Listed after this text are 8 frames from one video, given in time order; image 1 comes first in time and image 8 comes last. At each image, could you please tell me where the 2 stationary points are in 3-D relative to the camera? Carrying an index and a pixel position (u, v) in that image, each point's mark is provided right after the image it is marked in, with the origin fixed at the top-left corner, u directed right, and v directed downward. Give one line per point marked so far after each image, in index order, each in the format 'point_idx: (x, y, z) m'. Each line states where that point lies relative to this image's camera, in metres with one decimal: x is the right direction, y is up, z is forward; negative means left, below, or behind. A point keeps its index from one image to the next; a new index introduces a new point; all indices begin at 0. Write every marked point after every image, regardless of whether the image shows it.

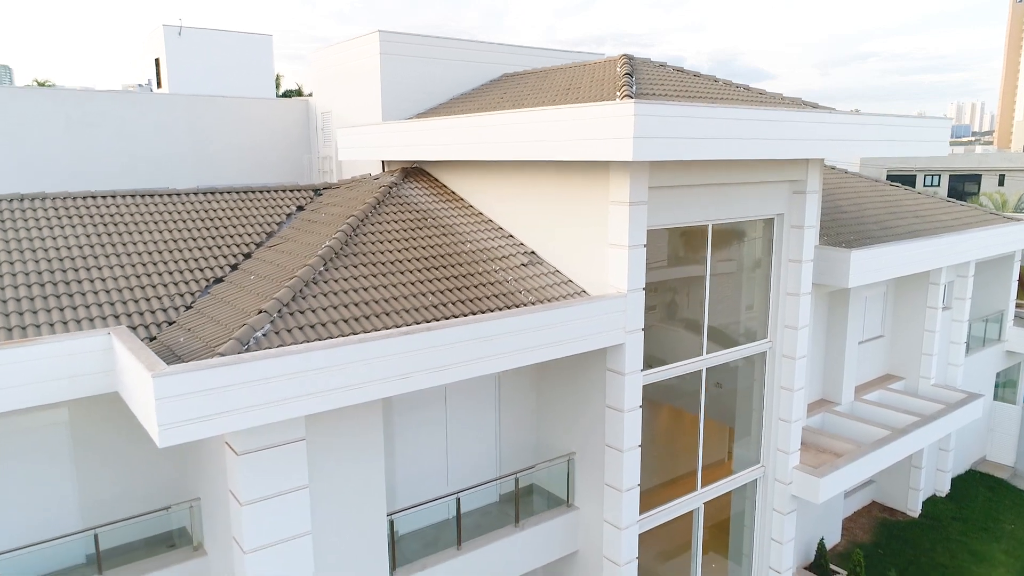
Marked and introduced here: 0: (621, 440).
0: (+1.4, -1.9, +9.1) m
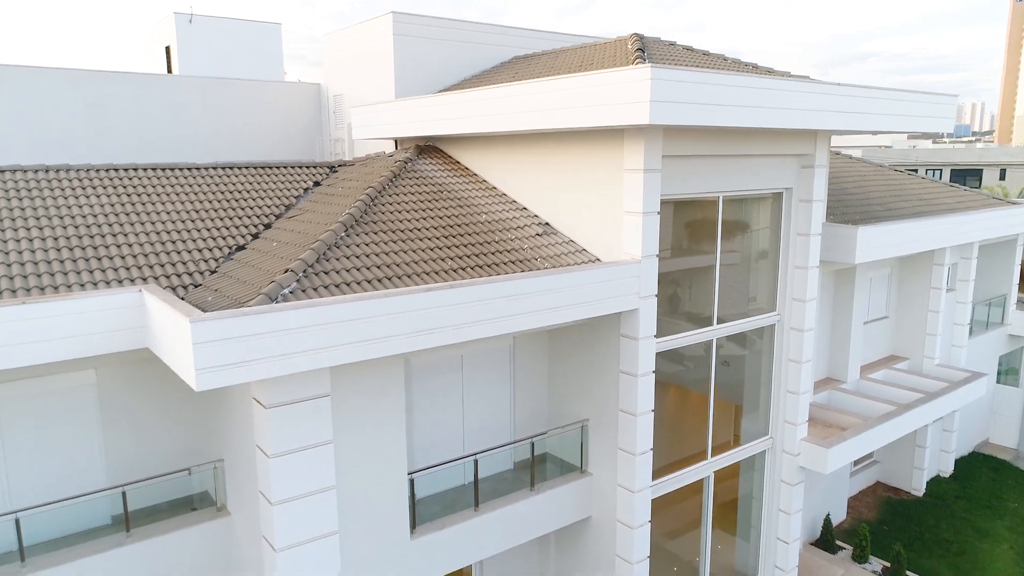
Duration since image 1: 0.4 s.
0: (+1.6, -1.5, +9.3) m
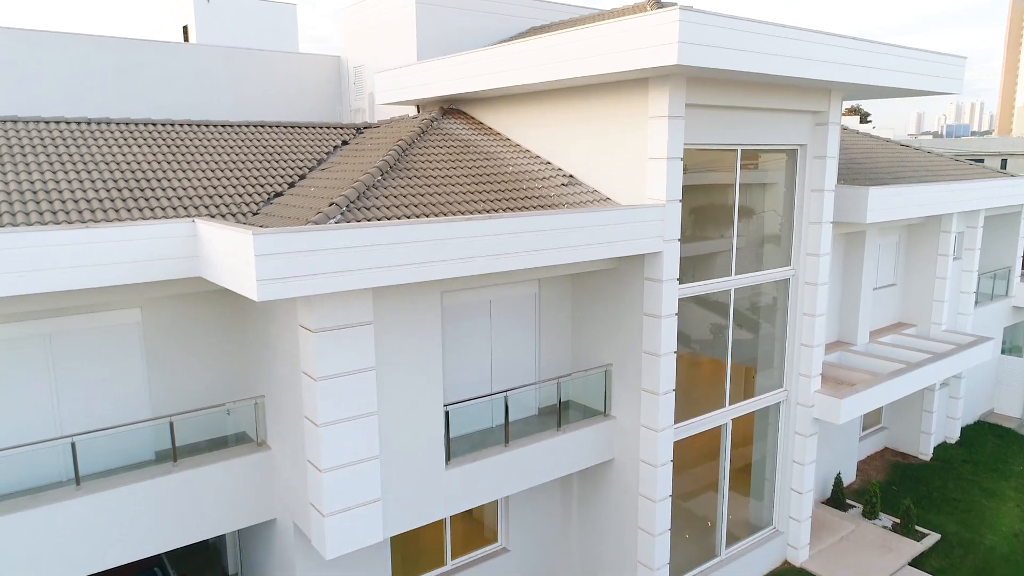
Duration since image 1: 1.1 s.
0: (+2.0, -0.8, +9.7) m
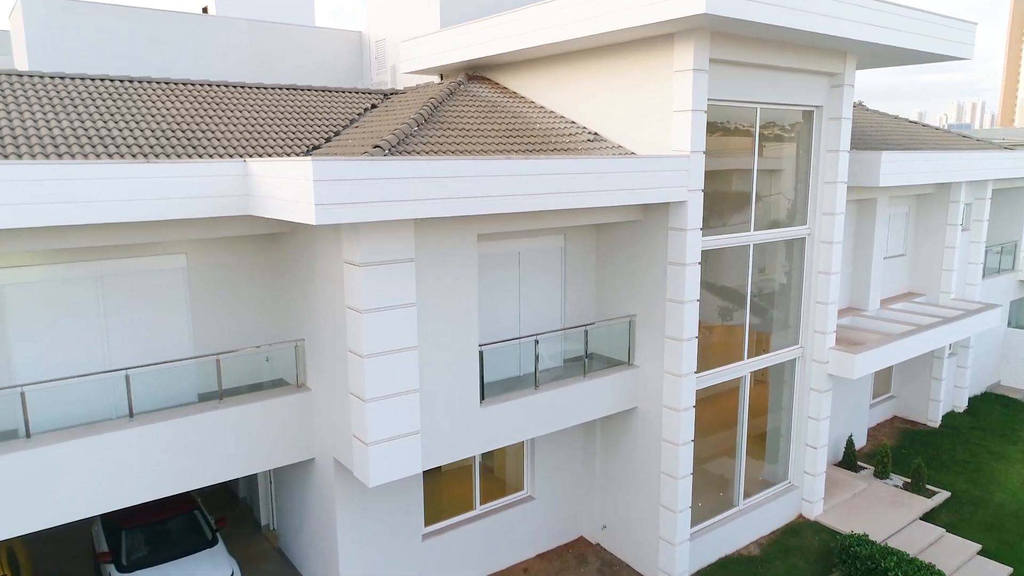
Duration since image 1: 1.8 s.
0: (+2.4, -0.1, +10.0) m
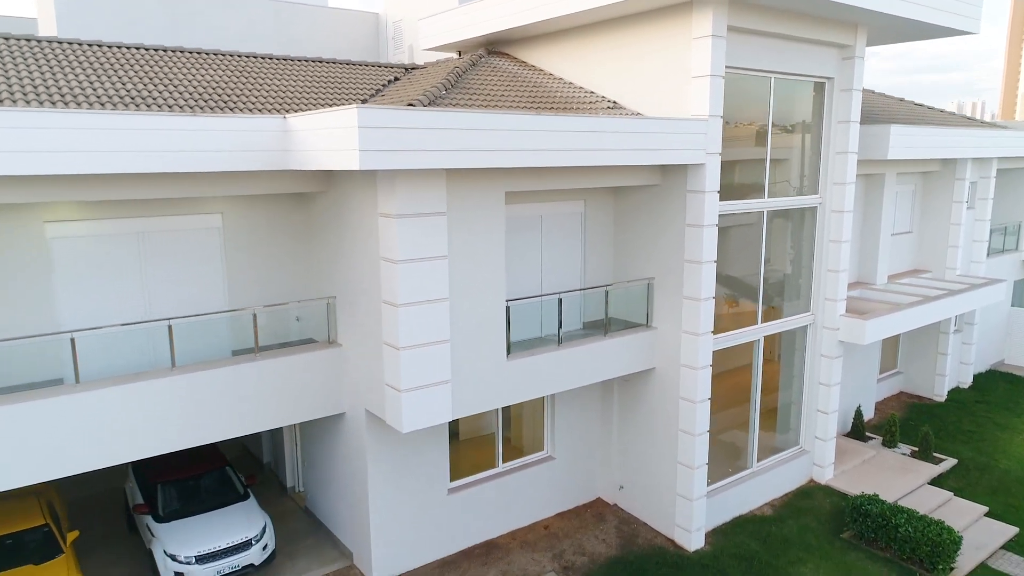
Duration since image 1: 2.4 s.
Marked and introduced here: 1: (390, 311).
0: (+2.7, +0.5, +10.4) m
1: (-1.4, -0.3, +8.6) m
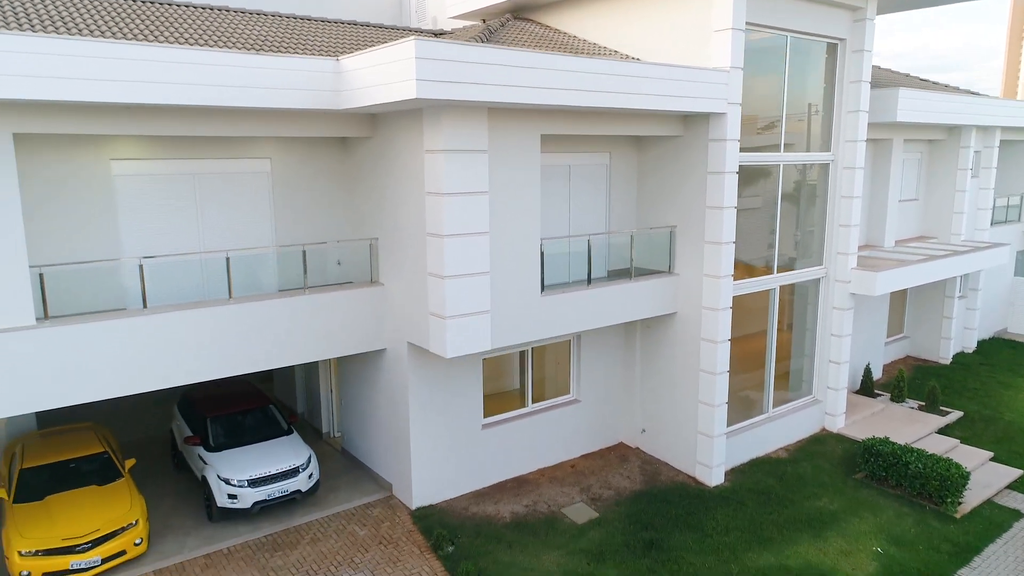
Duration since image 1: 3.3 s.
0: (+3.2, +1.4, +10.9) m
1: (-1.0, +0.6, +9.1) m
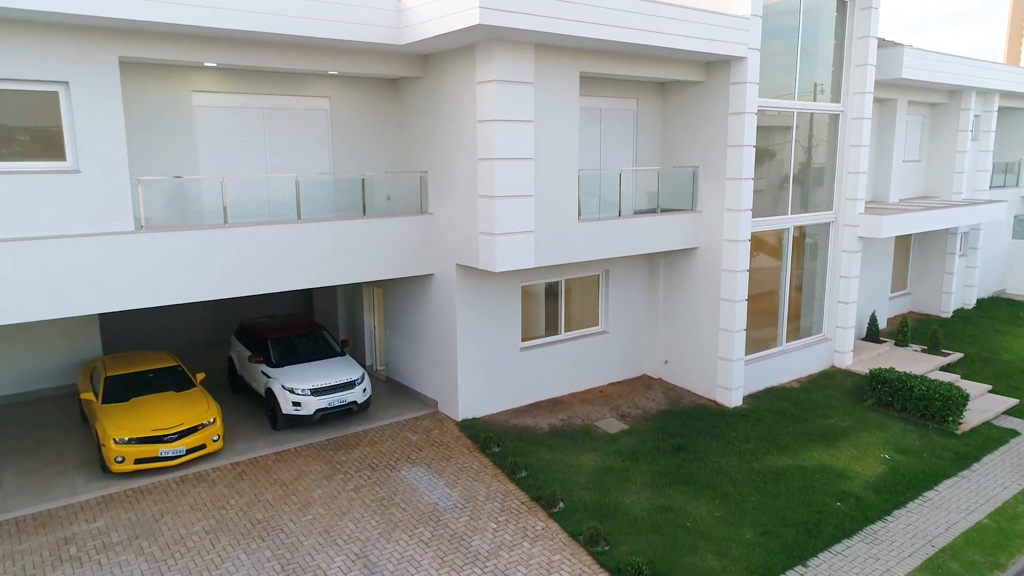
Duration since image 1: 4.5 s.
0: (+3.8, +2.5, +11.9) m
1: (-0.4, +1.7, +10.1) m
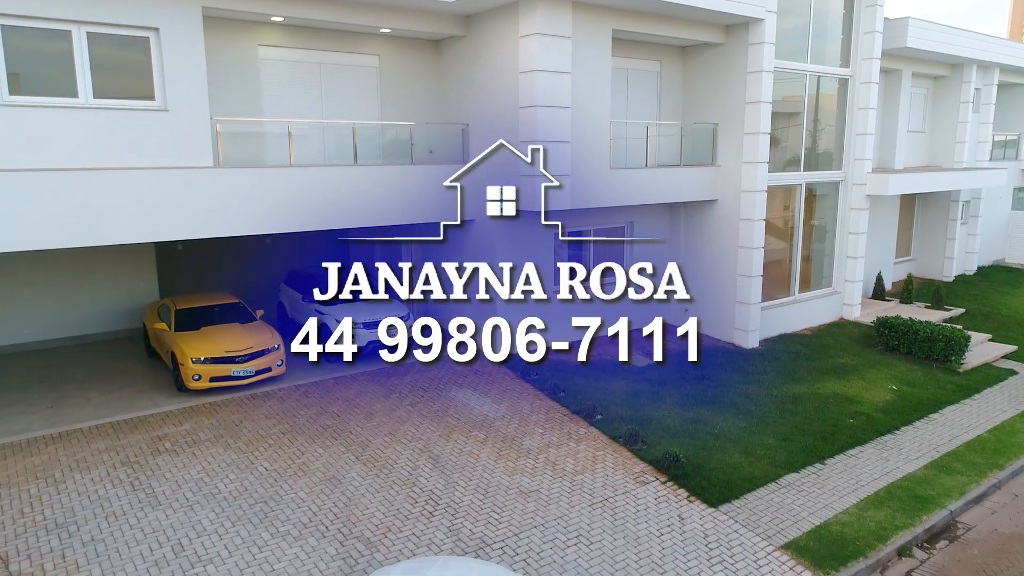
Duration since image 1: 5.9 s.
0: (+4.4, +3.4, +12.8) m
1: (+0.2, +2.7, +11.0) m
